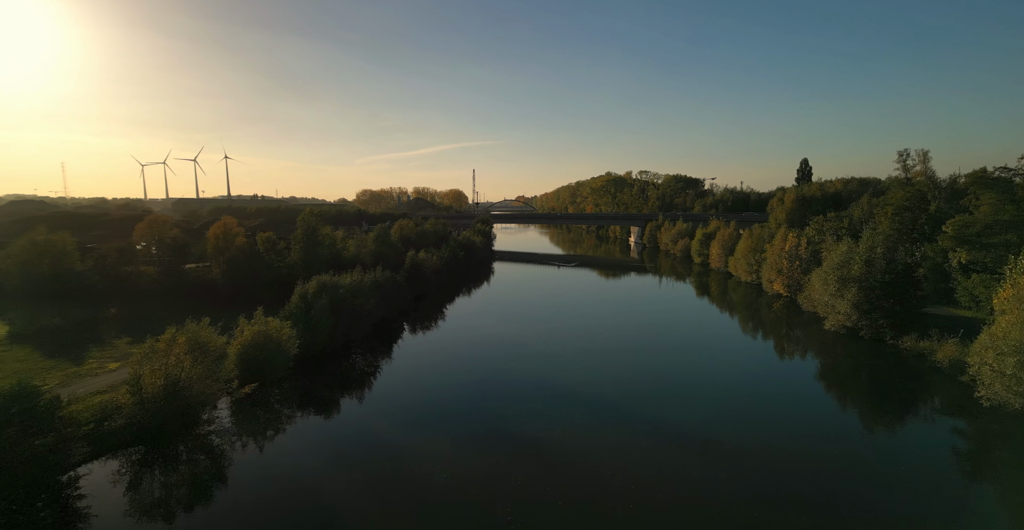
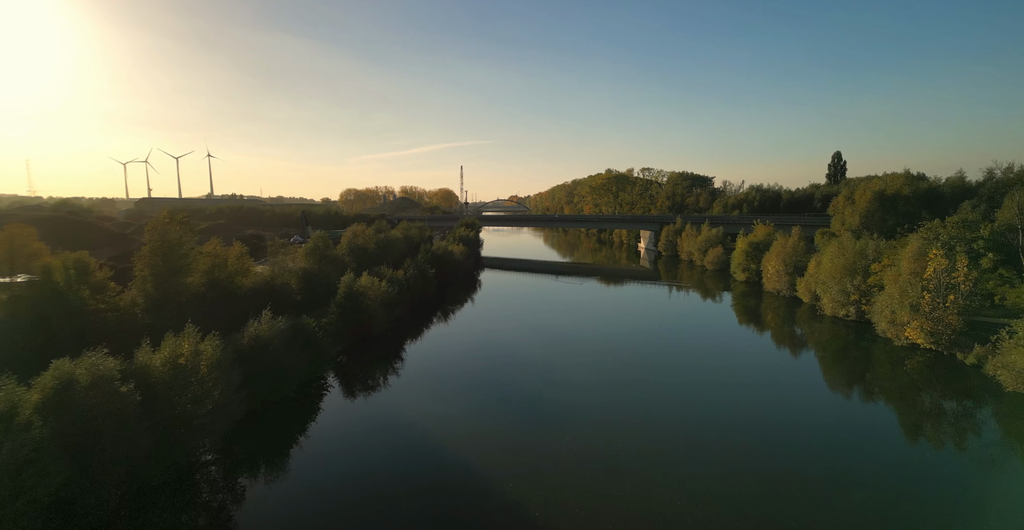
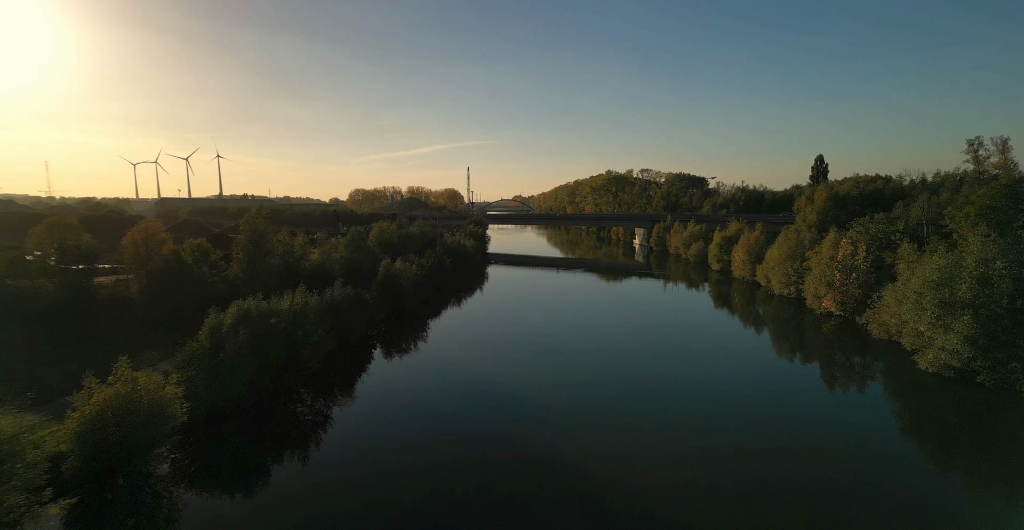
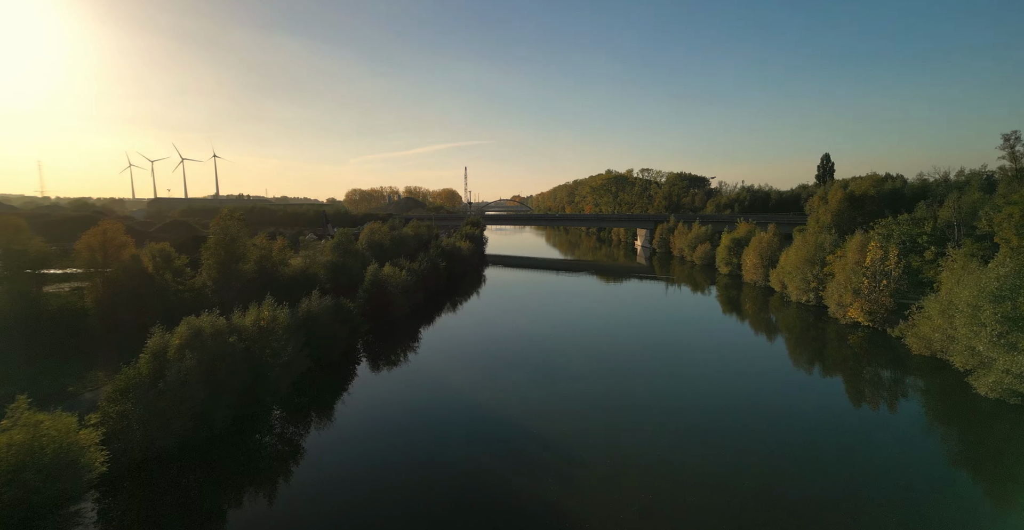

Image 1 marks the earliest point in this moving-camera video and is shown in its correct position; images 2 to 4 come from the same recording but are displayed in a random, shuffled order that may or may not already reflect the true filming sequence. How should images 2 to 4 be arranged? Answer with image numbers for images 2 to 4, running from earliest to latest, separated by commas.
3, 4, 2
